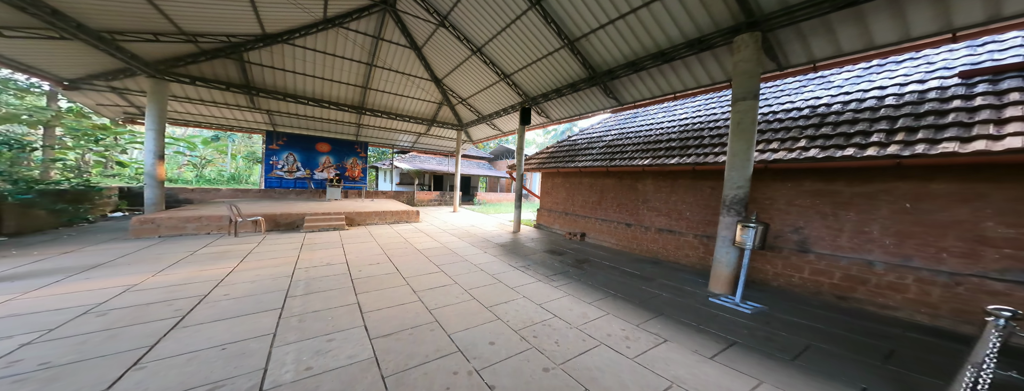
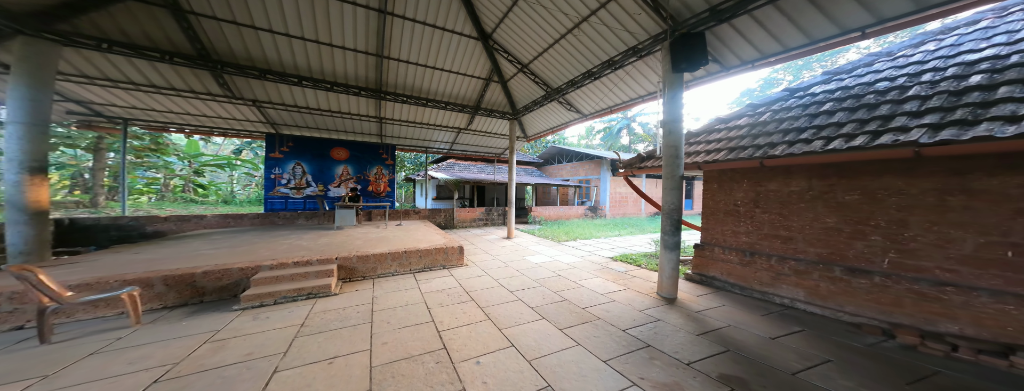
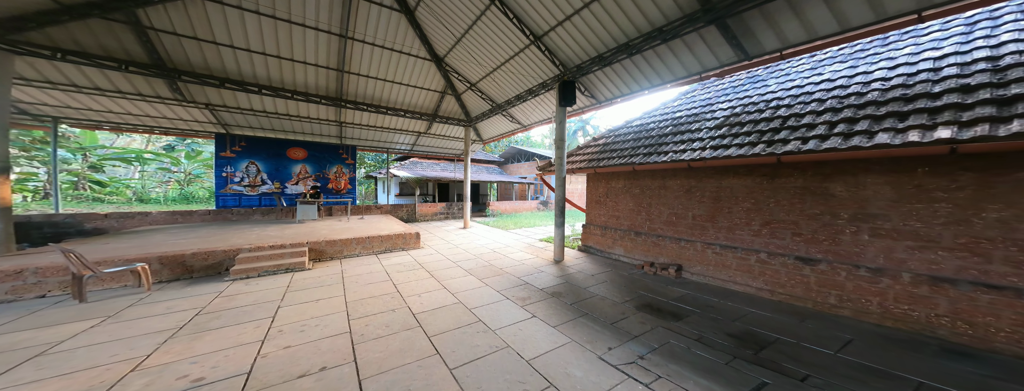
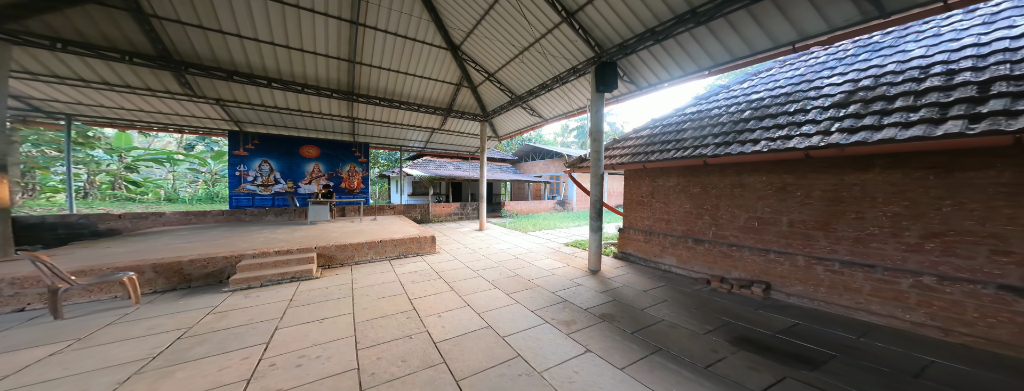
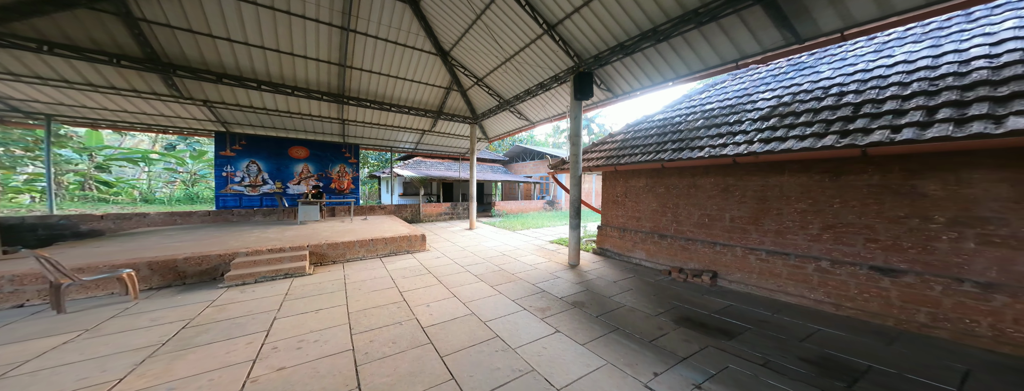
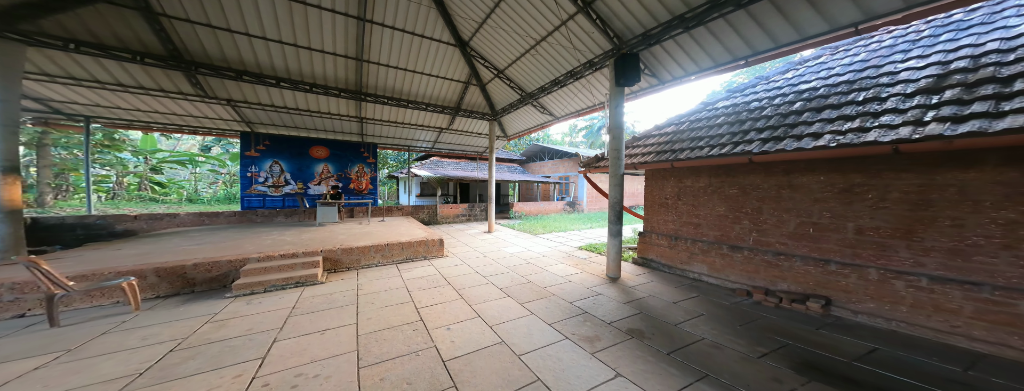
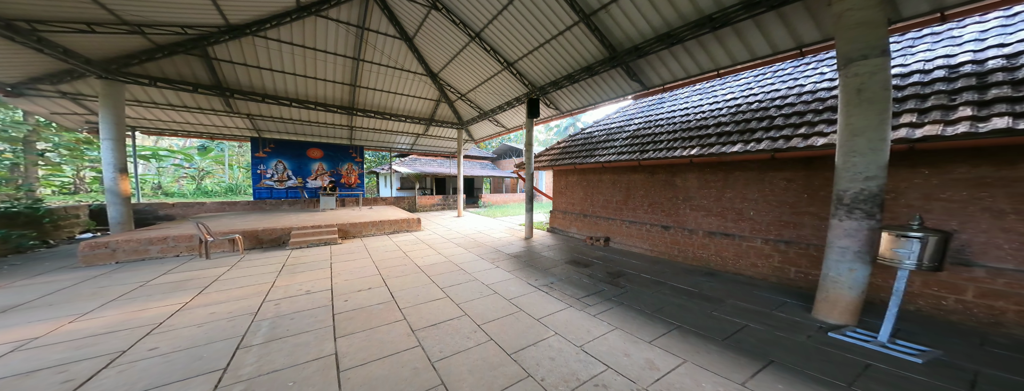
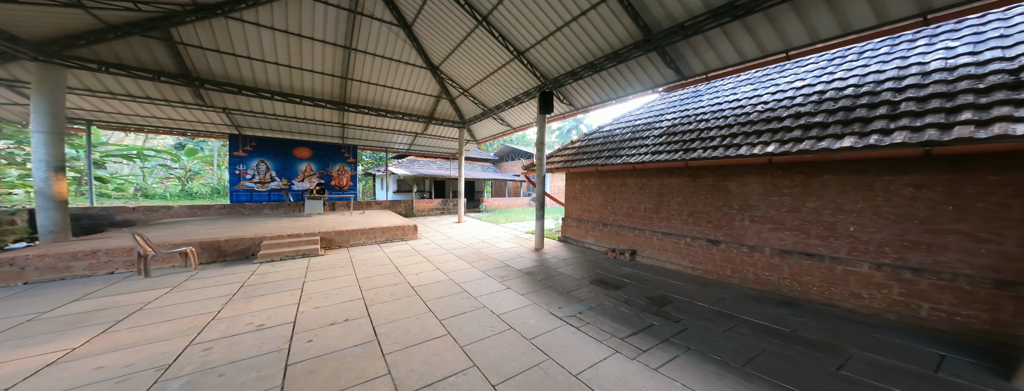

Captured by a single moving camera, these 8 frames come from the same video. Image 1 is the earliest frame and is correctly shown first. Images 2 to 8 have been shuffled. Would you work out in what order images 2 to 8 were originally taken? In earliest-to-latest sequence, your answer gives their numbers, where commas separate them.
7, 8, 3, 5, 4, 6, 2
